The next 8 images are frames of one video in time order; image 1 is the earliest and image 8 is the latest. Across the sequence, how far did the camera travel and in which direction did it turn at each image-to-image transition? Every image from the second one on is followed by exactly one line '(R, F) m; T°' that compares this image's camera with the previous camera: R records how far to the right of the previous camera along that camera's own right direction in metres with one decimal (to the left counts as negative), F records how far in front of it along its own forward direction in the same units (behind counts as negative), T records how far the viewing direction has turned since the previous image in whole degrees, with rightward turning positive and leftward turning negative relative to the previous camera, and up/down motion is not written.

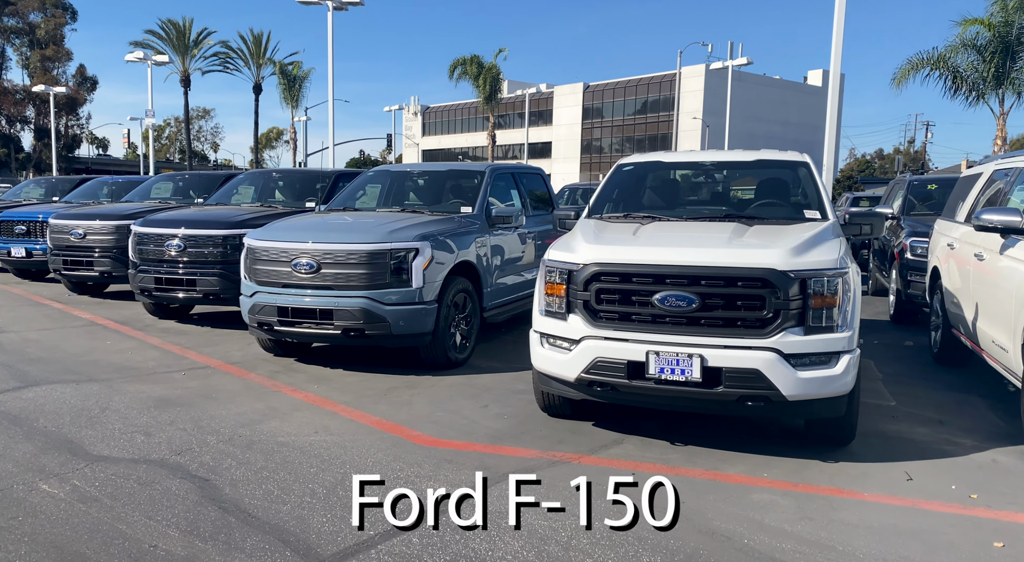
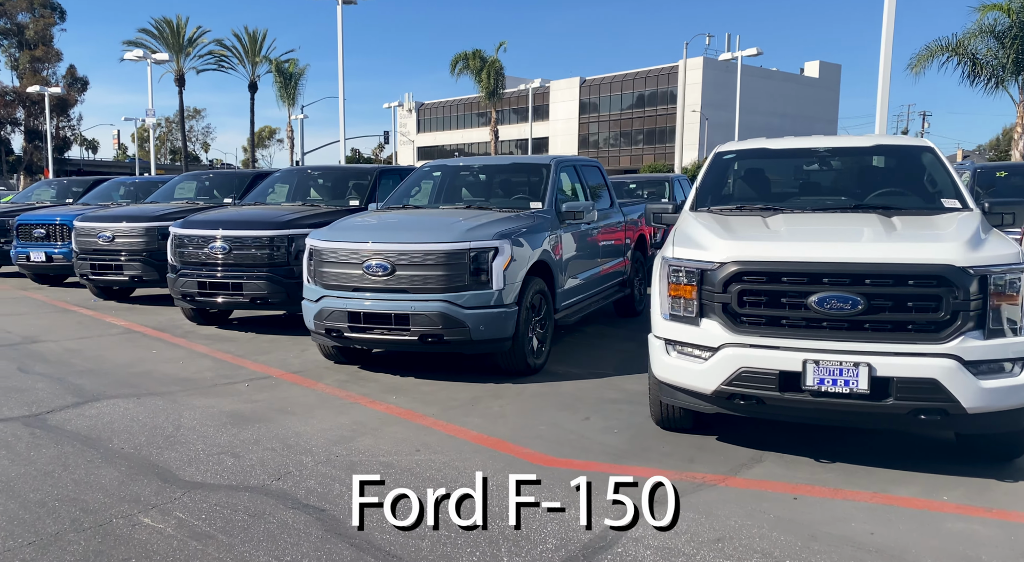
(-0.7, +0.4) m; 0°
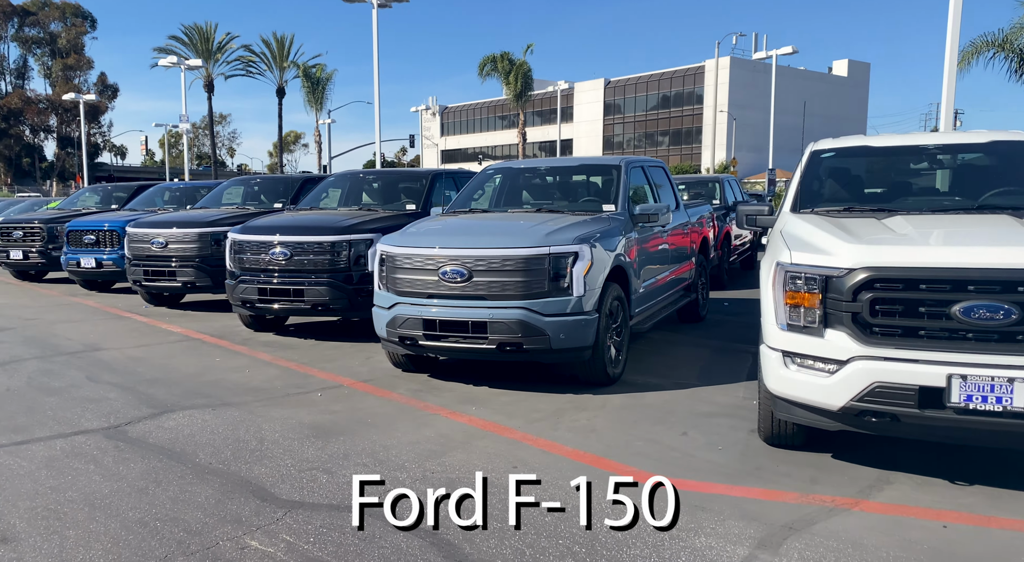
(-0.5, +0.2) m; -2°
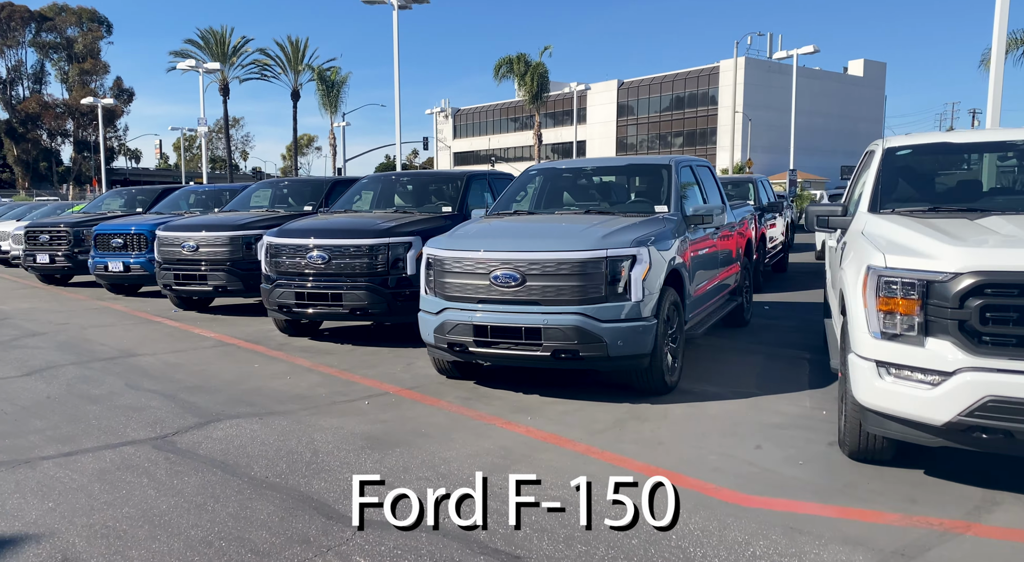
(-0.3, +0.2) m; -1°
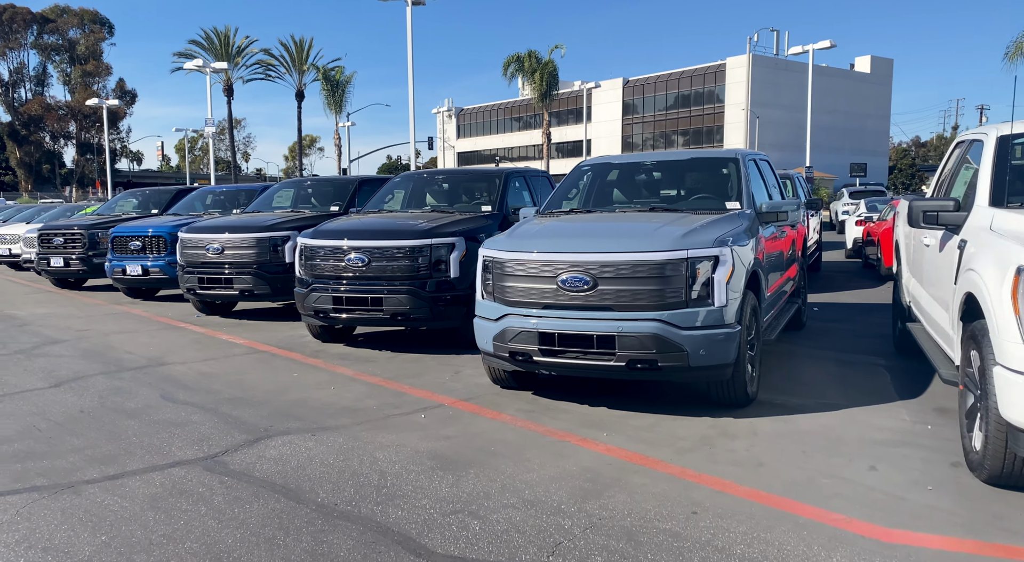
(-0.5, +0.4) m; 0°
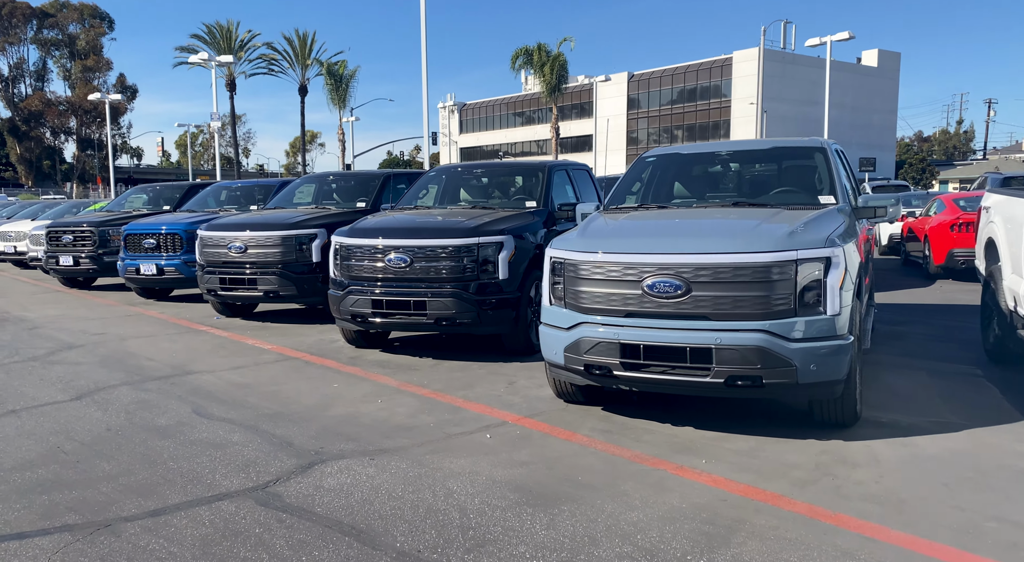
(-0.5, +0.6) m; 0°
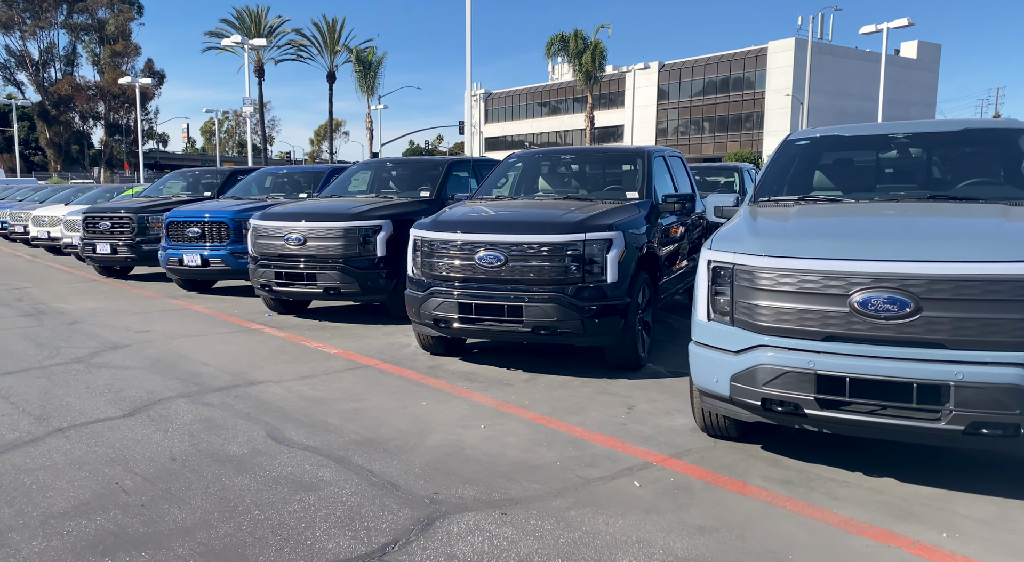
(-0.7, +1.0) m; -1°
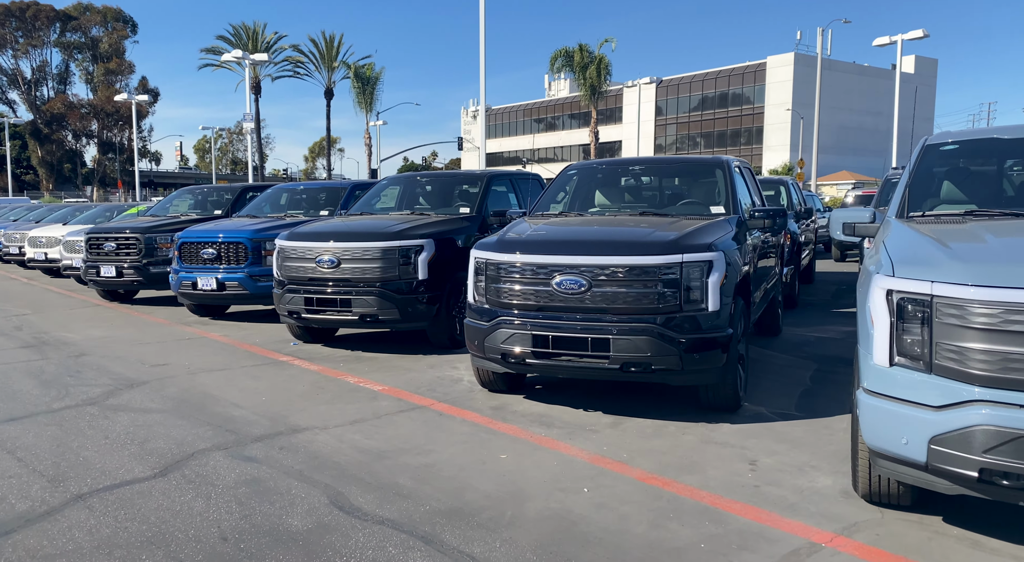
(-0.7, +0.8) m; 0°
